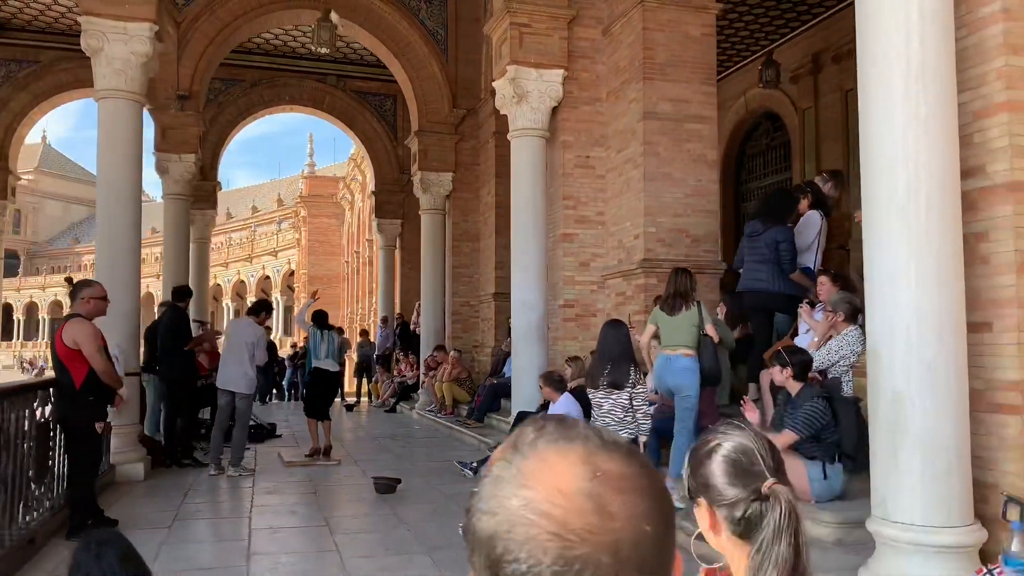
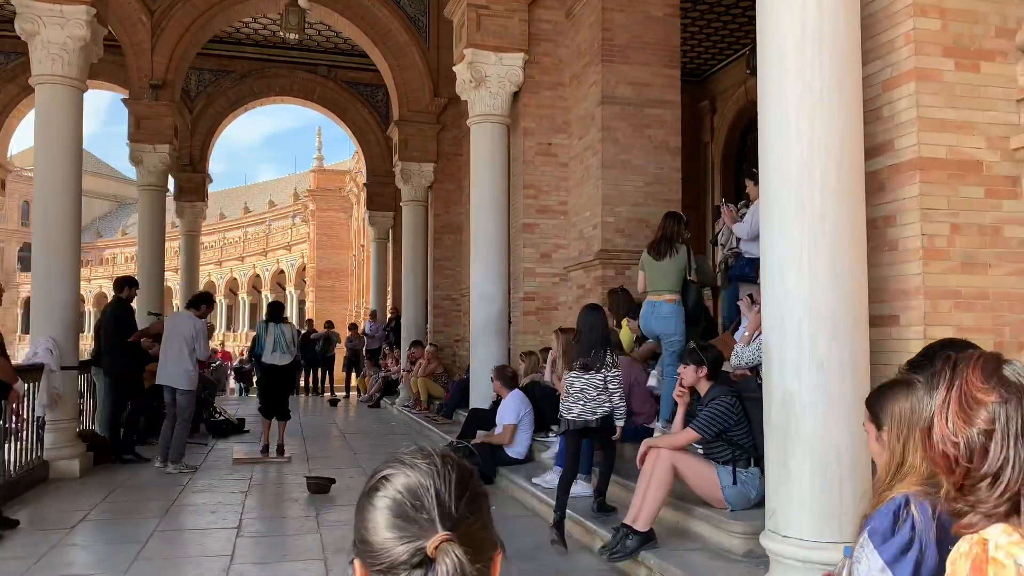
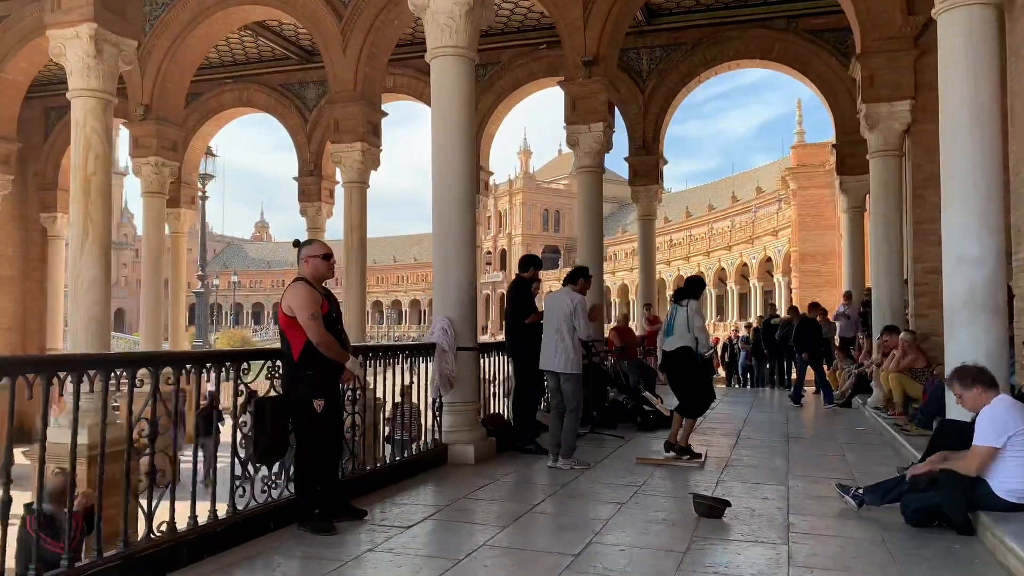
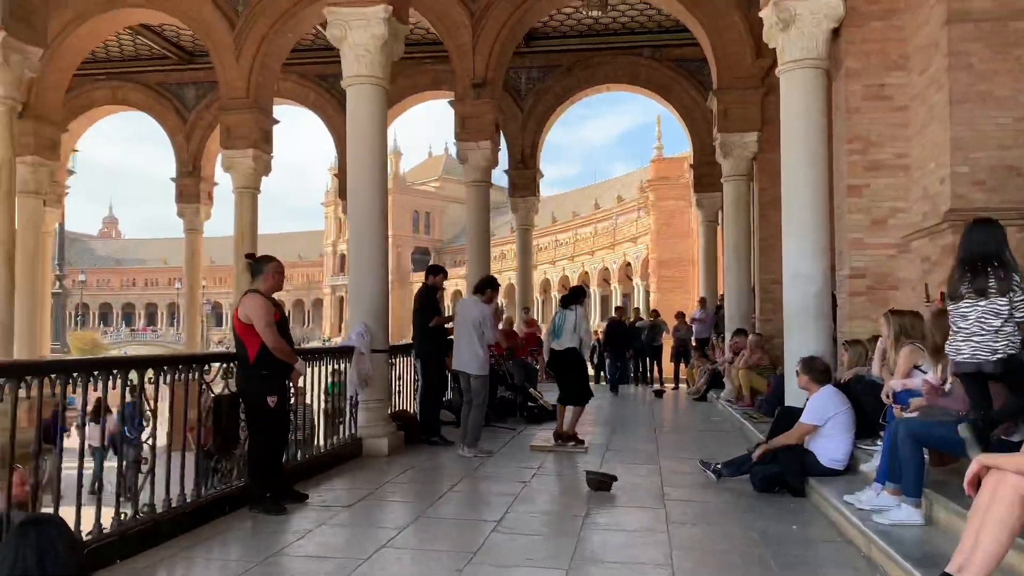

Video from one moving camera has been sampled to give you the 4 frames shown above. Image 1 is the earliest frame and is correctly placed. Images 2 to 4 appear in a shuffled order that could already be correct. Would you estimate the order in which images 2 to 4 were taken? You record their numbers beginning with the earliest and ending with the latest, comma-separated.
2, 4, 3
